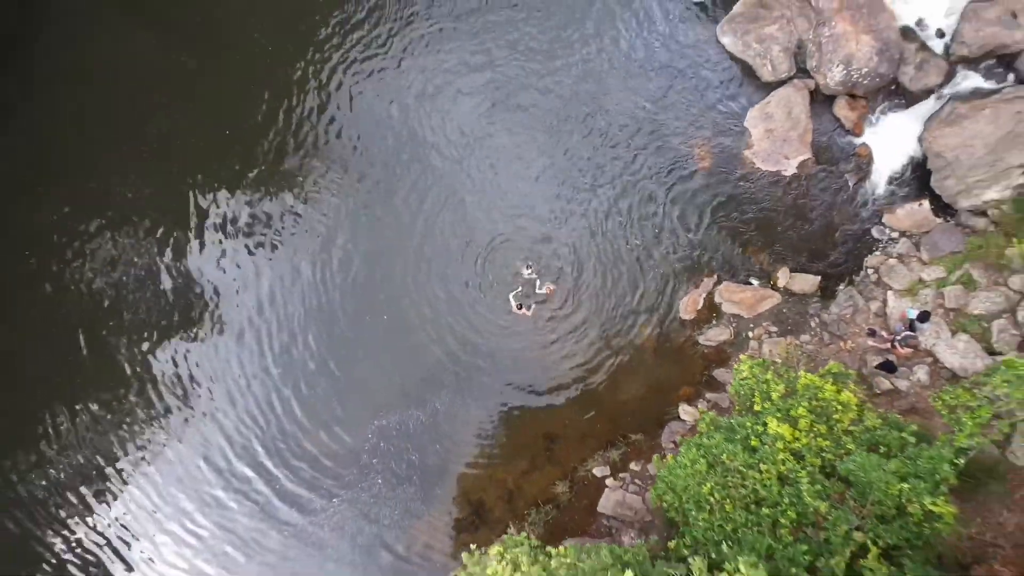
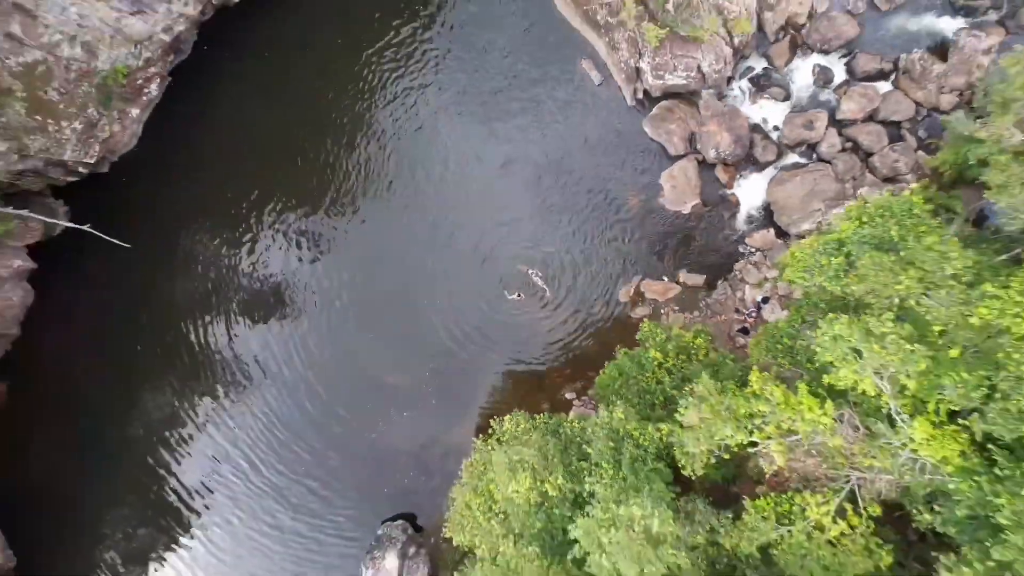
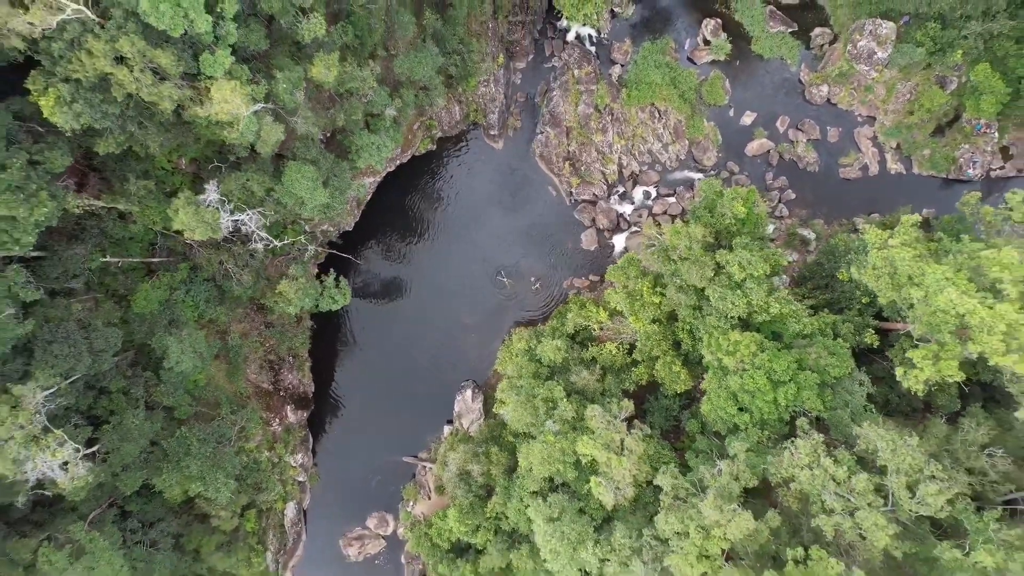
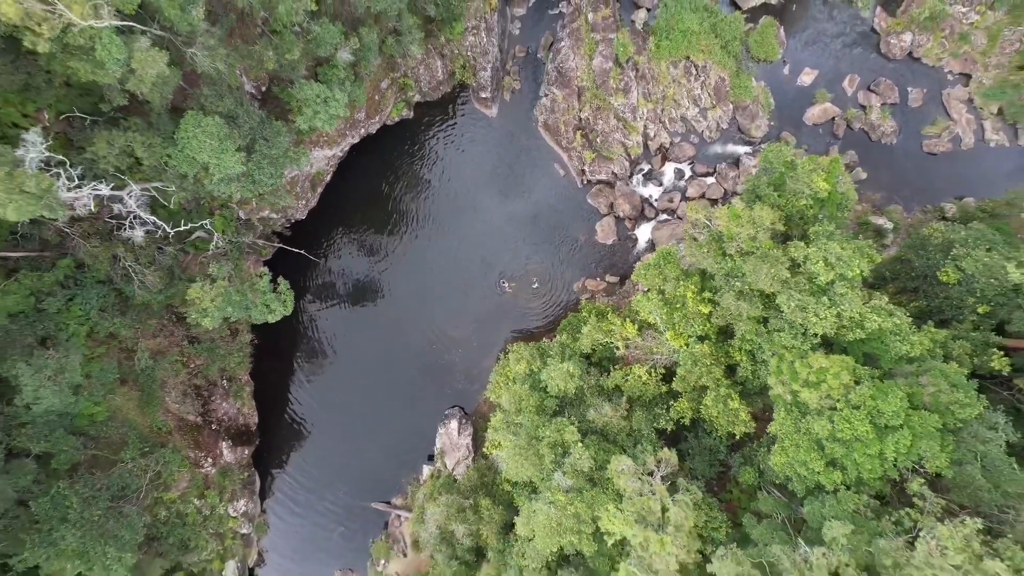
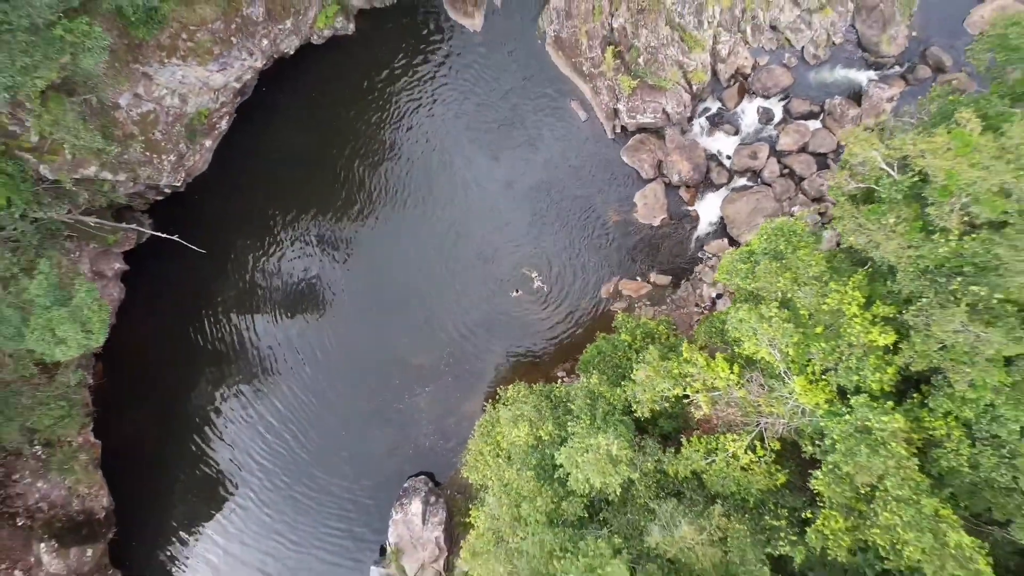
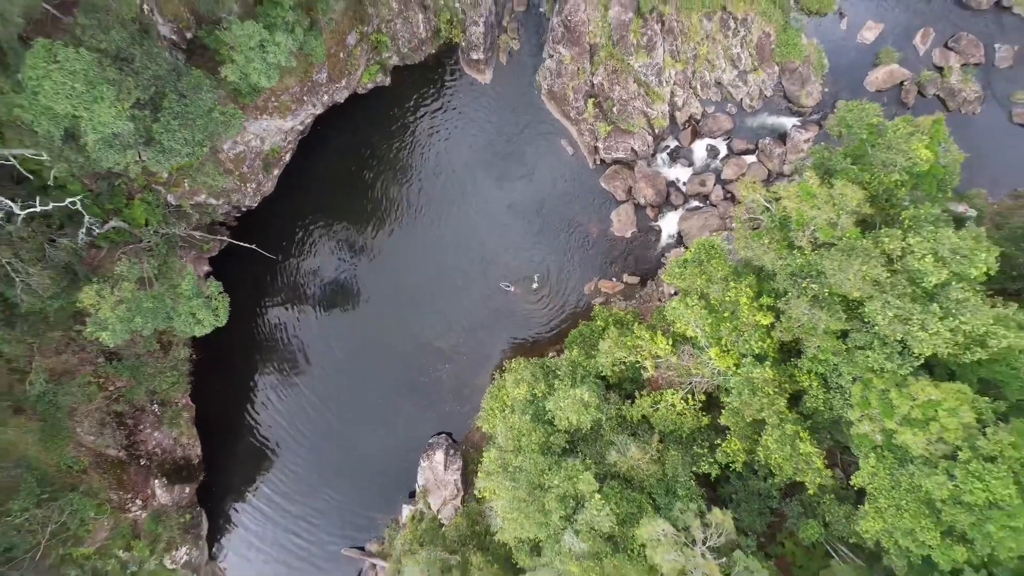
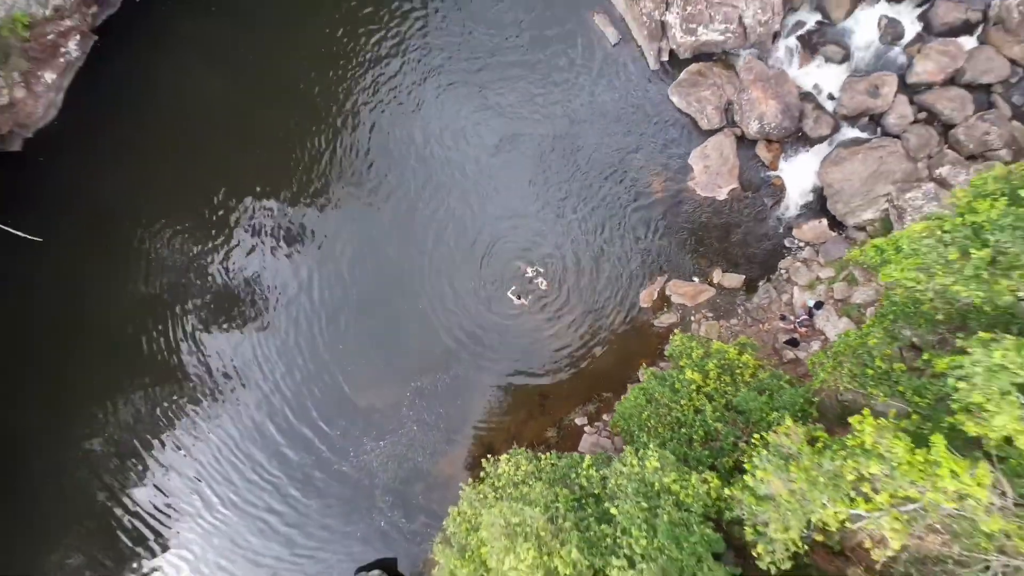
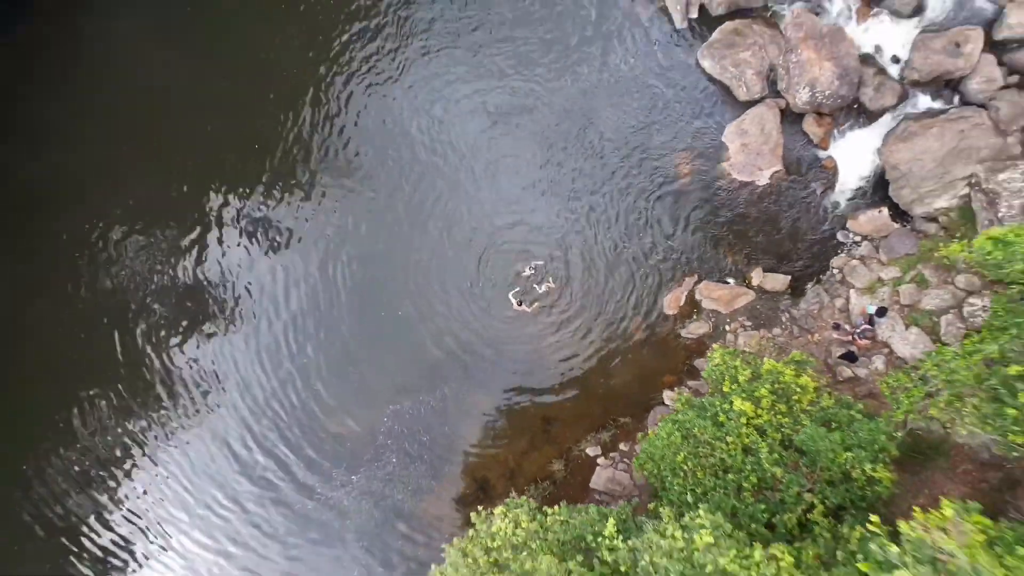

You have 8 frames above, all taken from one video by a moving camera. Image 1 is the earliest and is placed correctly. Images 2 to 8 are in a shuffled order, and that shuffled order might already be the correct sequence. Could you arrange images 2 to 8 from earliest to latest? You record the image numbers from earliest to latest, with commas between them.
8, 7, 2, 5, 6, 4, 3
